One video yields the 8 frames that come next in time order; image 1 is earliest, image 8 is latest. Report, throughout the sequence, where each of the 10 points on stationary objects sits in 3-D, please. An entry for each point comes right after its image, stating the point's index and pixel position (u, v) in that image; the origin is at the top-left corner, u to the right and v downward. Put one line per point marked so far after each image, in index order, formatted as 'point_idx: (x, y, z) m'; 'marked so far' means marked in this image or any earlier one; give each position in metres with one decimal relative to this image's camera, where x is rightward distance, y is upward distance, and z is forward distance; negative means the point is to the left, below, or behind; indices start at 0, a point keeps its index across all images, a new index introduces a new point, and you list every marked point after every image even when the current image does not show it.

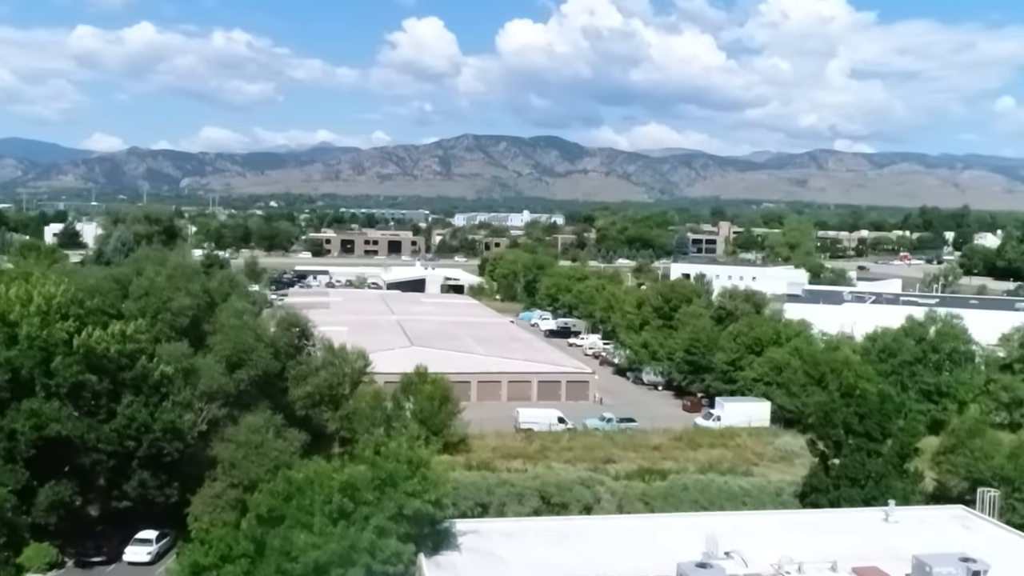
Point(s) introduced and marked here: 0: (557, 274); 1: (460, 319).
0: (+0.8, +0.2, +18.2) m
1: (-0.8, -0.5, +15.5) m
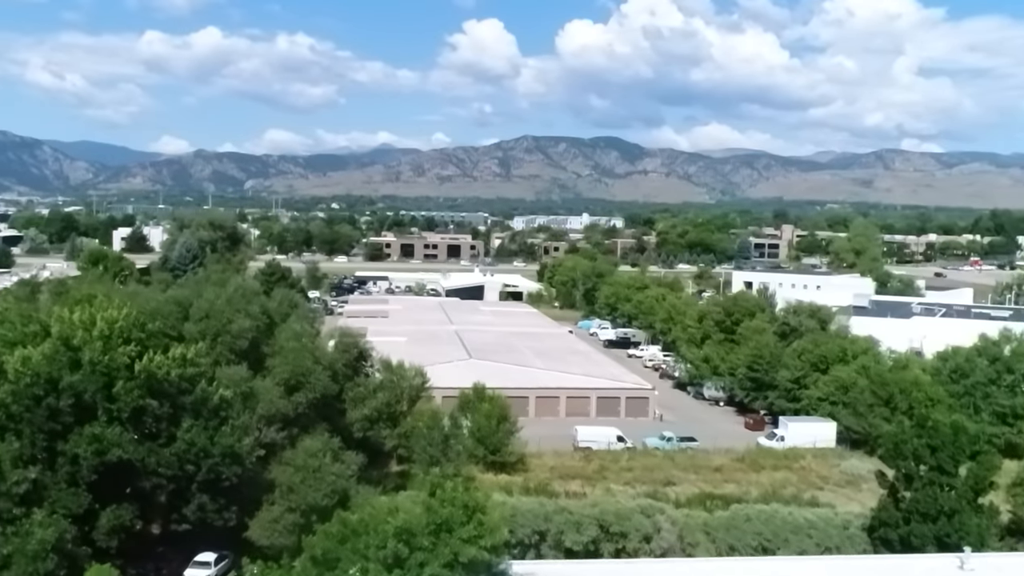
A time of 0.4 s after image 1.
0: (+1.9, +0.1, +18.1) m
1: (+0.1, -0.6, +15.4) m
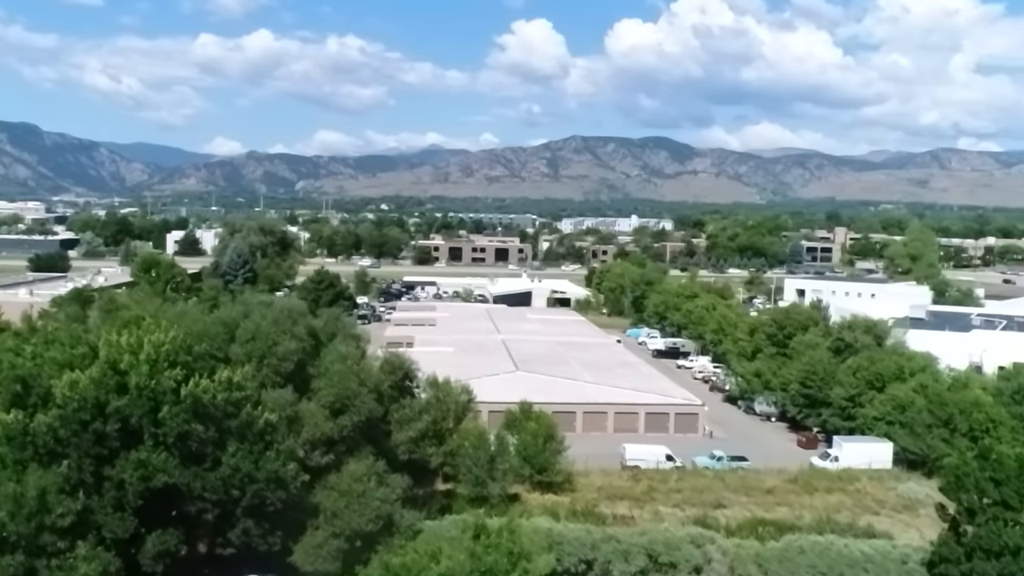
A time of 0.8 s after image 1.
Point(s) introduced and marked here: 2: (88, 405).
0: (+2.7, -0.1, +17.9) m
1: (+0.8, -0.8, +15.3) m
2: (-2.2, -0.6, +5.3) m
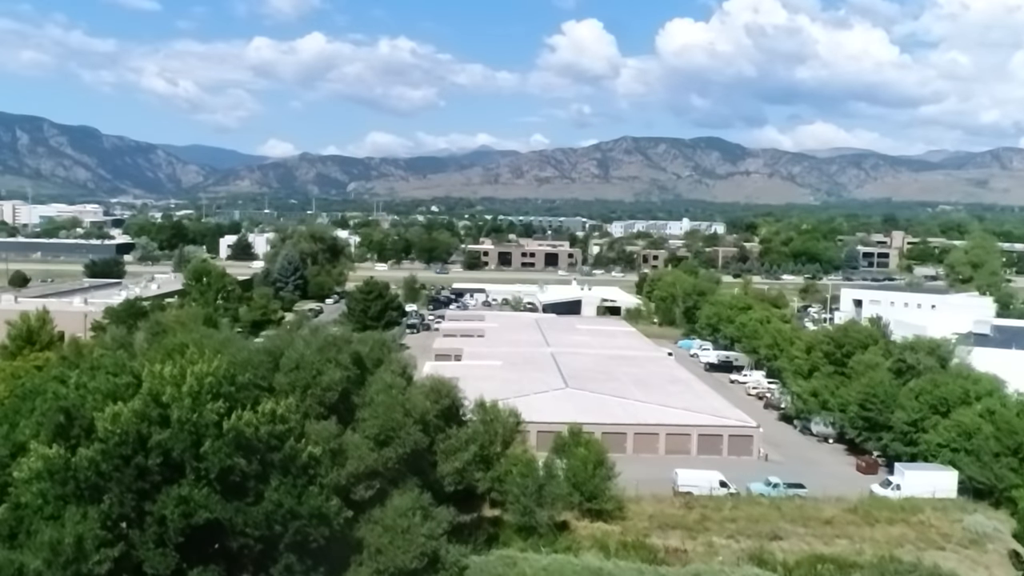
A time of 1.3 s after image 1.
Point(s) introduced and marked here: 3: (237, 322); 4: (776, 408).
0: (+3.6, -0.2, +17.5) m
1: (+1.6, -1.0, +15.1) m
2: (-2.0, -0.8, +5.2) m
3: (-4.8, -0.6, +17.6) m
4: (+3.3, -1.5, +12.6) m
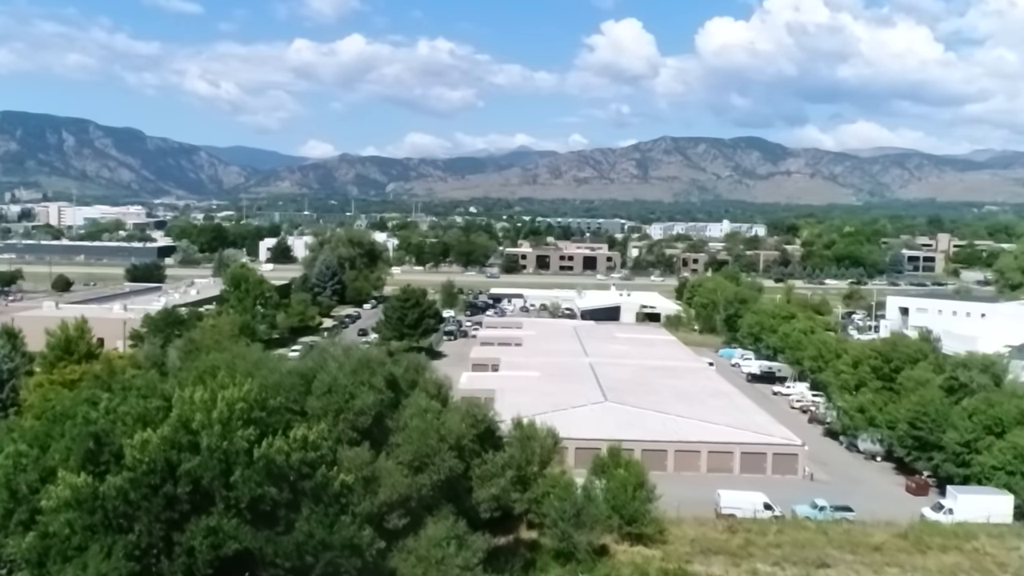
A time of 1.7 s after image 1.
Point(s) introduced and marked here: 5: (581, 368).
0: (+4.2, -0.4, +17.2) m
1: (+2.1, -1.1, +14.8) m
2: (-1.8, -0.9, +5.1) m
3: (-4.1, -0.7, +17.6) m
4: (+3.8, -1.6, +12.3) m
5: (+1.0, -1.1, +14.0) m
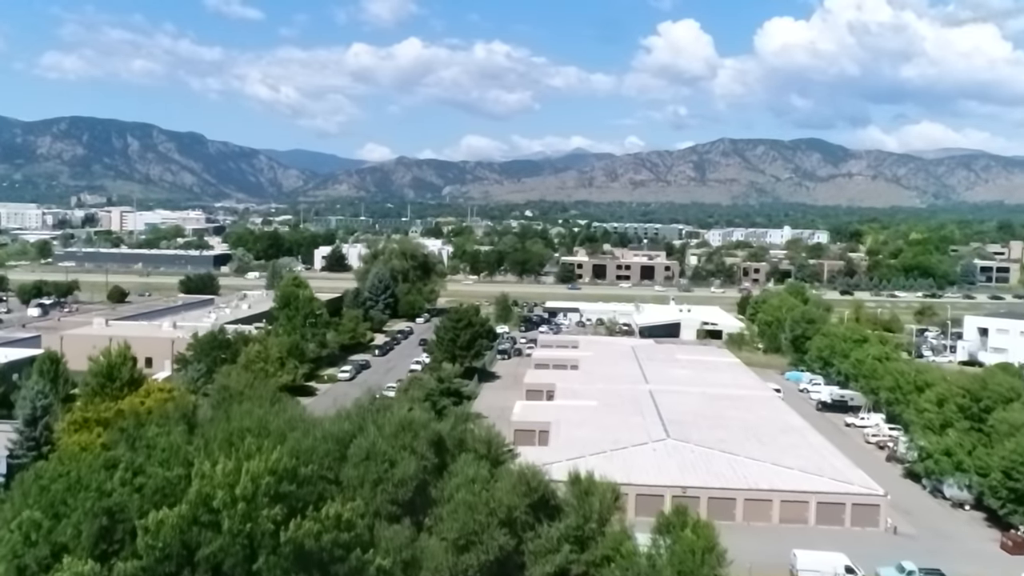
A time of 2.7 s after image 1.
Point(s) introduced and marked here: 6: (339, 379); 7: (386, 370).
0: (+5.2, -0.7, +16.3) m
1: (+2.9, -1.4, +14.1) m
2: (-1.5, -1.2, +4.6) m
3: (-3.2, -1.0, +17.2) m
4: (+4.4, -2.0, +11.5) m
5: (+1.7, -1.4, +13.3) m
6: (-2.8, -1.5, +16.3) m
7: (-2.2, -1.4, +17.4) m
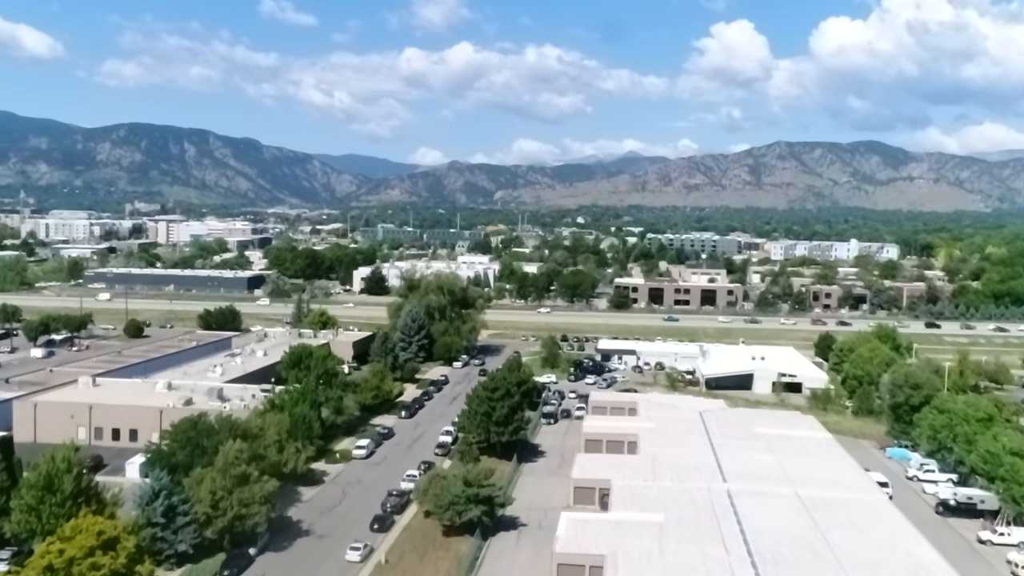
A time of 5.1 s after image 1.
0: (+5.8, -1.6, +13.4) m
1: (+3.4, -2.3, +11.3) m
2: (-1.5, -2.0, +2.0) m
3: (-2.5, -1.9, +14.7) m
4: (+4.8, -2.8, +8.6) m
5: (+2.2, -2.3, +10.6) m
6: (-2.2, -2.3, +13.8) m
7: (-1.5, -2.3, +14.9) m
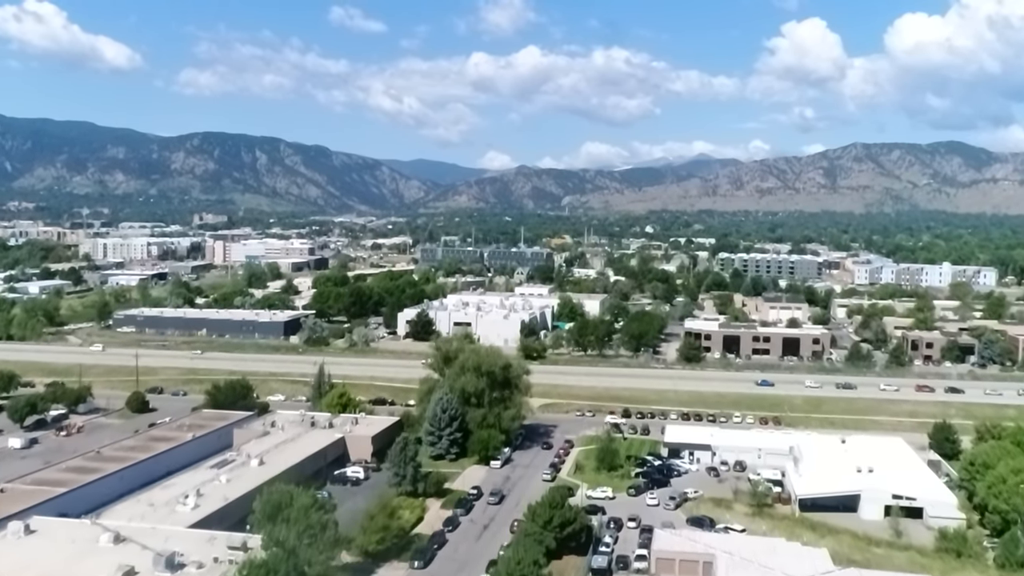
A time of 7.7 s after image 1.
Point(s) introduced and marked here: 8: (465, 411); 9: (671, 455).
0: (+6.1, -3.1, +9.5) m
1: (+3.6, -3.7, +7.5) m
2: (-1.9, -3.4, -1.4) m
3: (-2.1, -3.3, +11.4) m
4: (+4.7, -4.2, +4.8) m
5: (+2.3, -3.7, +6.9) m
6: (-1.8, -3.8, +10.4) m
7: (-1.1, -3.8, +11.5) m
8: (-0.8, -2.2, +18.8) m
9: (+2.9, -3.1, +18.7) m
